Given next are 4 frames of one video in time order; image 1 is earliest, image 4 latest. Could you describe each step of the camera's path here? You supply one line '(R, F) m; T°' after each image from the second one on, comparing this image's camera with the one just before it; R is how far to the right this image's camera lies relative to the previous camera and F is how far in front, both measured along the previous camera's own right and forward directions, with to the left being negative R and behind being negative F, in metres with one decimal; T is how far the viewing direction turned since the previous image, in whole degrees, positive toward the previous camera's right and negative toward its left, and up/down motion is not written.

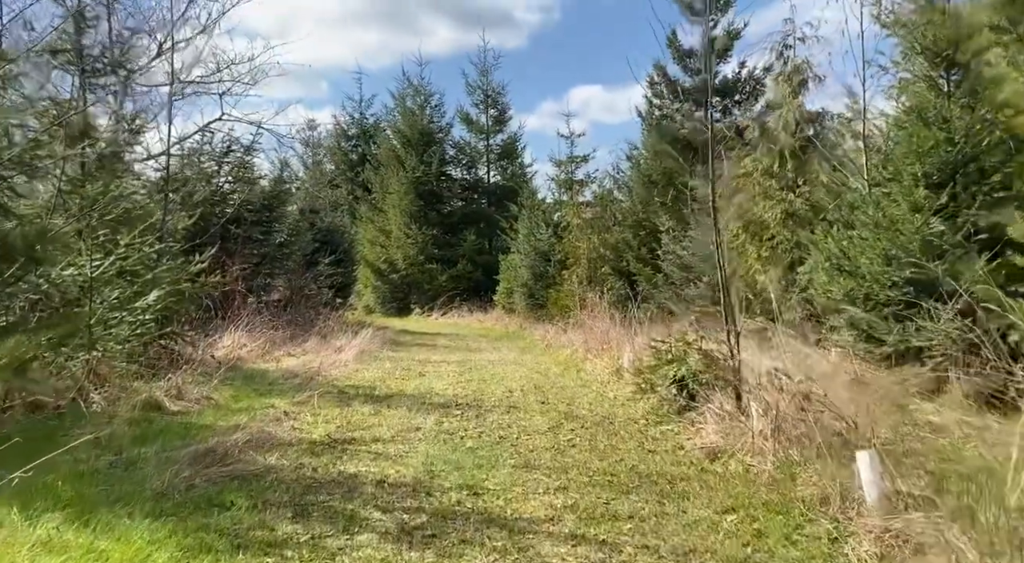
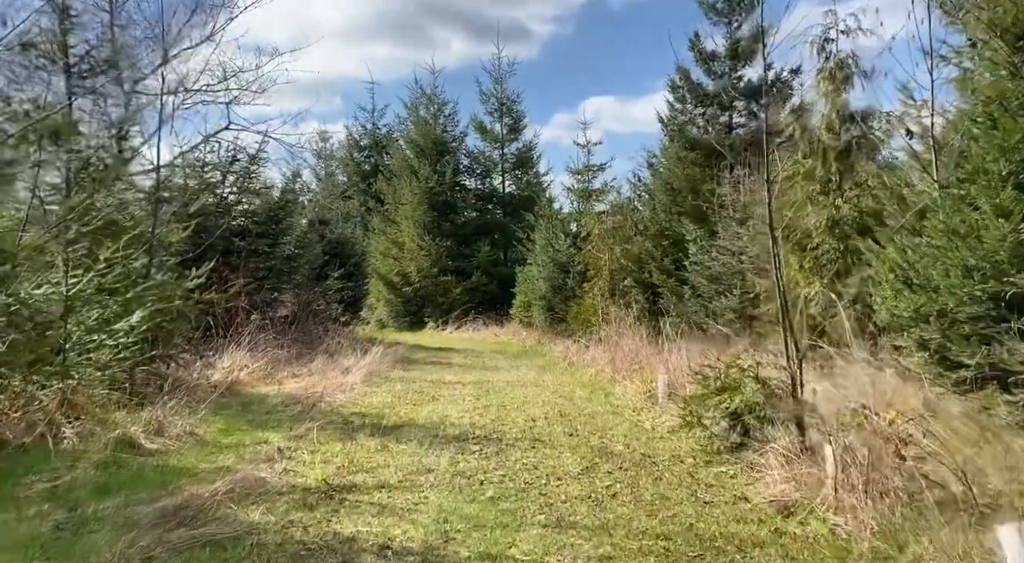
(-0.1, +0.8) m; -1°
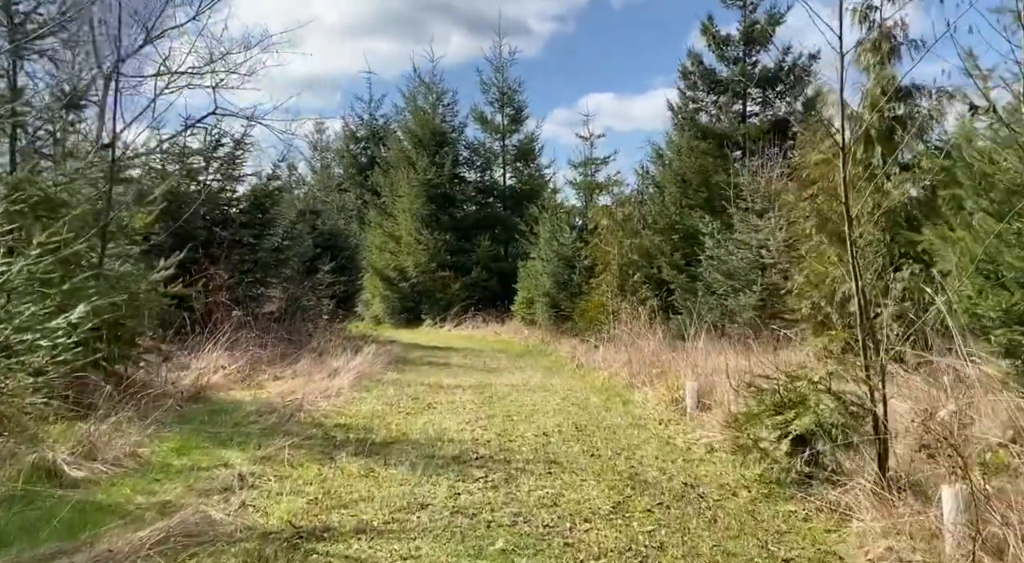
(-0.1, +1.1) m; 0°
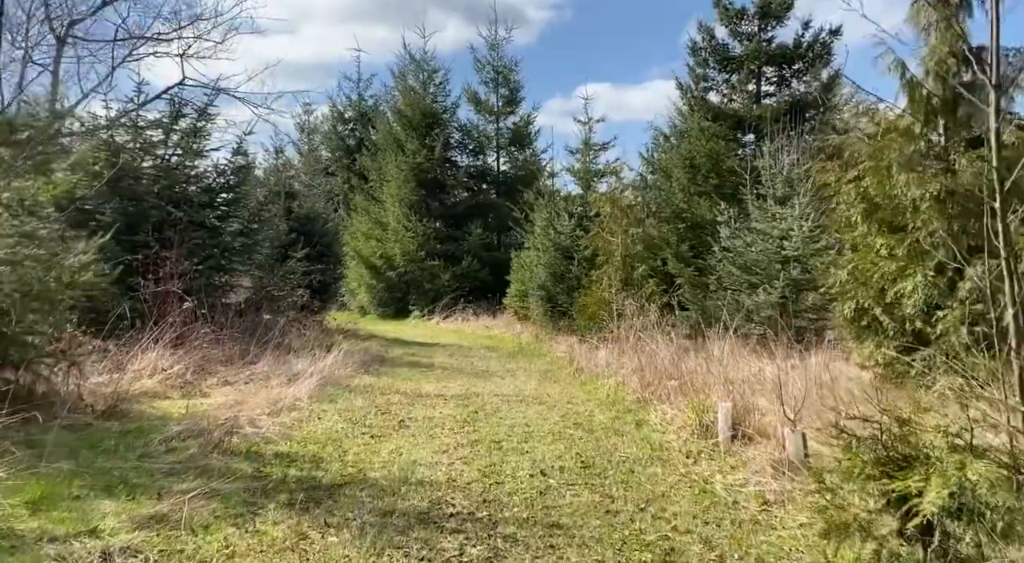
(0.0, +1.5) m; 0°
